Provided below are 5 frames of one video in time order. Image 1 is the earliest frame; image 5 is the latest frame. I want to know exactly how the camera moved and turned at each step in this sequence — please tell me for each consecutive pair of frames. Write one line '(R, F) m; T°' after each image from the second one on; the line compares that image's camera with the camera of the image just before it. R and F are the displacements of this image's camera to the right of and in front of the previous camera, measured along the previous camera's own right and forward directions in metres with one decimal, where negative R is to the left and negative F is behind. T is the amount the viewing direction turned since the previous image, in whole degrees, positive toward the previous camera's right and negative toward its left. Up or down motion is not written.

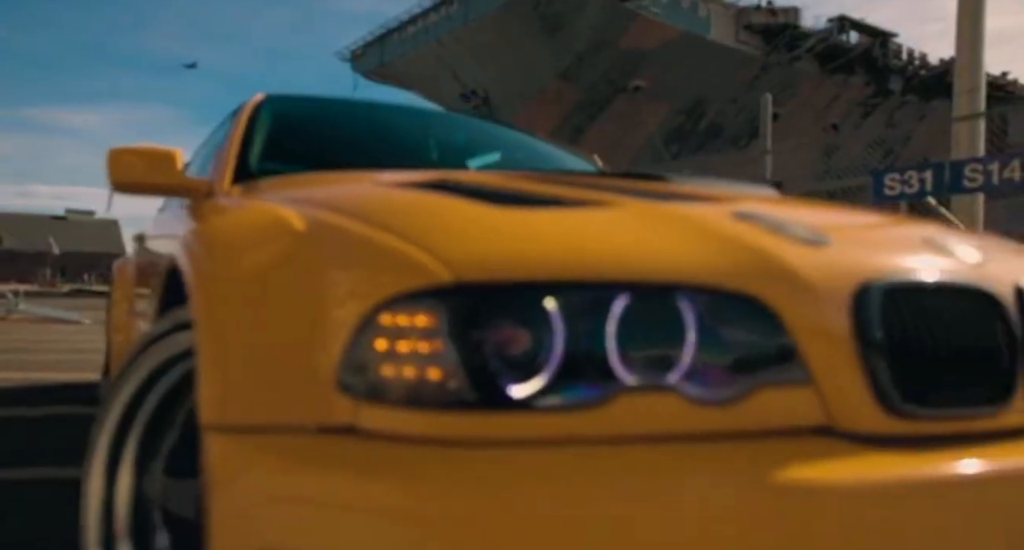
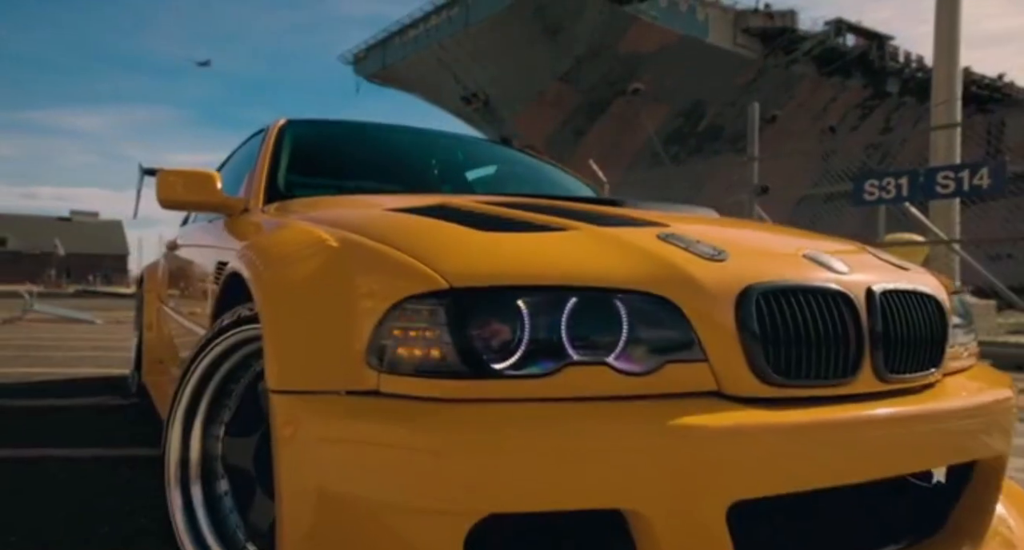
(0.0, -0.3) m; 0°
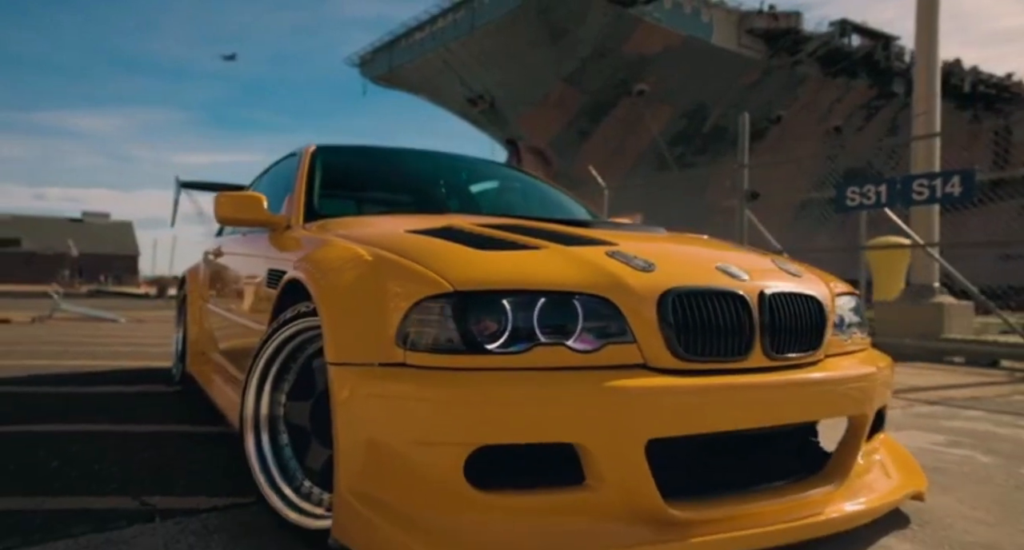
(+0.1, -0.5) m; -1°
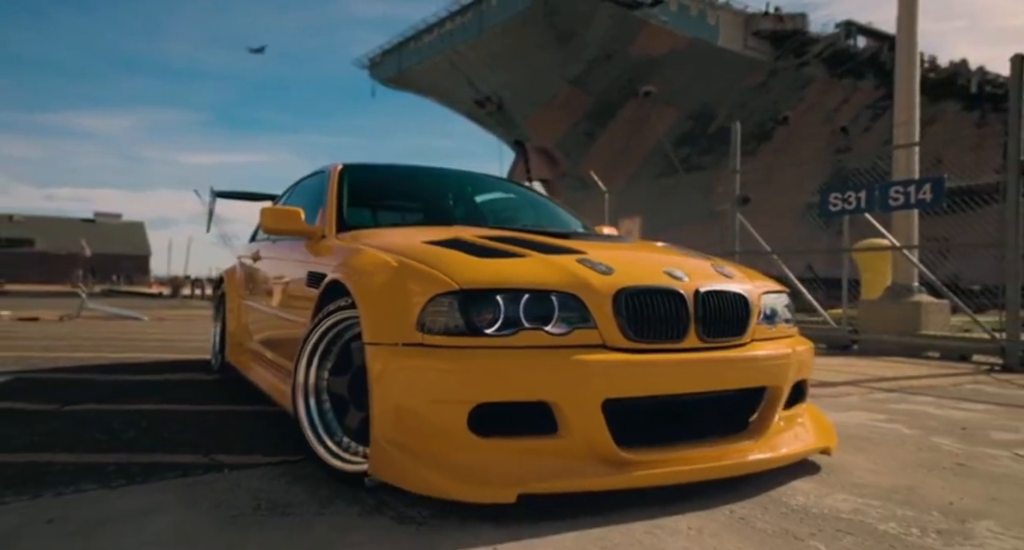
(+0.1, -0.5) m; -1°
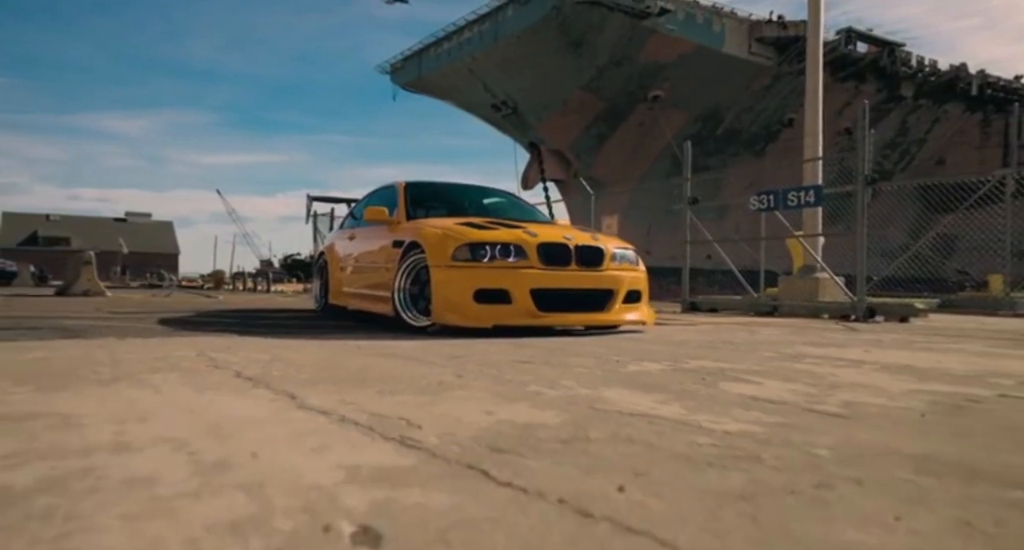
(+0.3, -2.7) m; -2°
